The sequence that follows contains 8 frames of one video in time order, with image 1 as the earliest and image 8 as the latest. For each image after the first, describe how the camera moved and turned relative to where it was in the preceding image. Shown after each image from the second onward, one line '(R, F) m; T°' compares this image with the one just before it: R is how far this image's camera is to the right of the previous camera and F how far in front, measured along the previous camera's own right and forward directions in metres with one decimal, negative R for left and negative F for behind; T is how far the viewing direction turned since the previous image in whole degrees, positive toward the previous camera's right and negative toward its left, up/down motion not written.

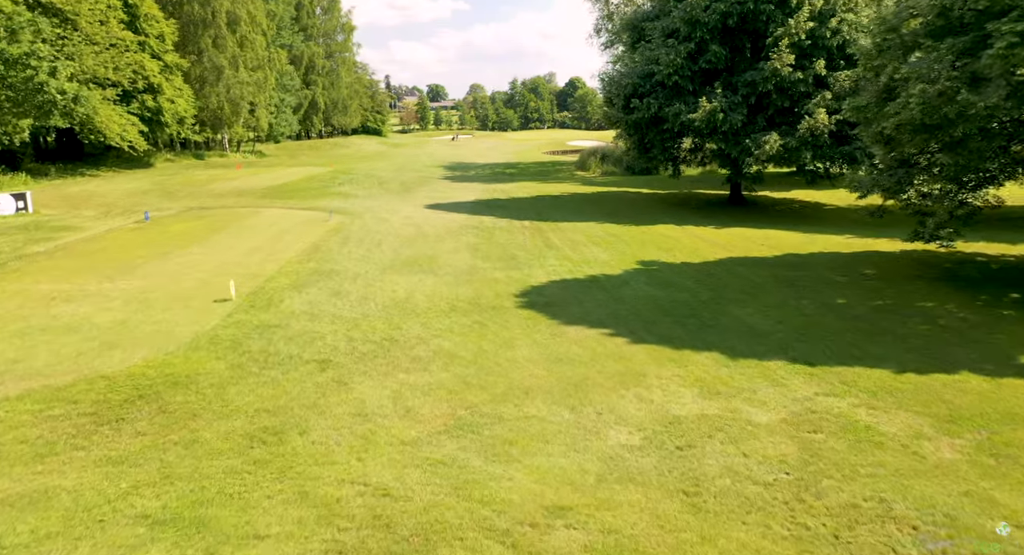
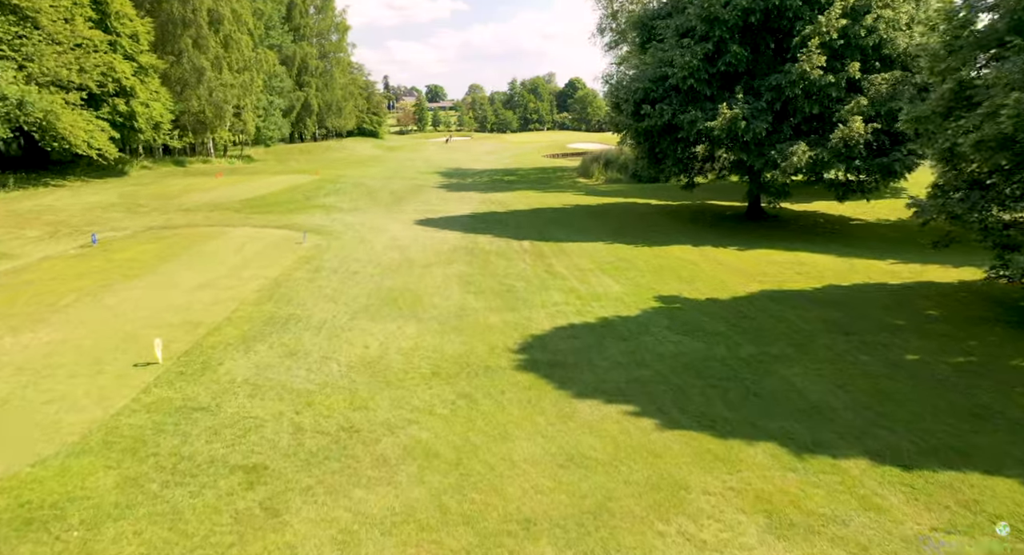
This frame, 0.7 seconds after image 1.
(0.0, +2.0) m; 0°
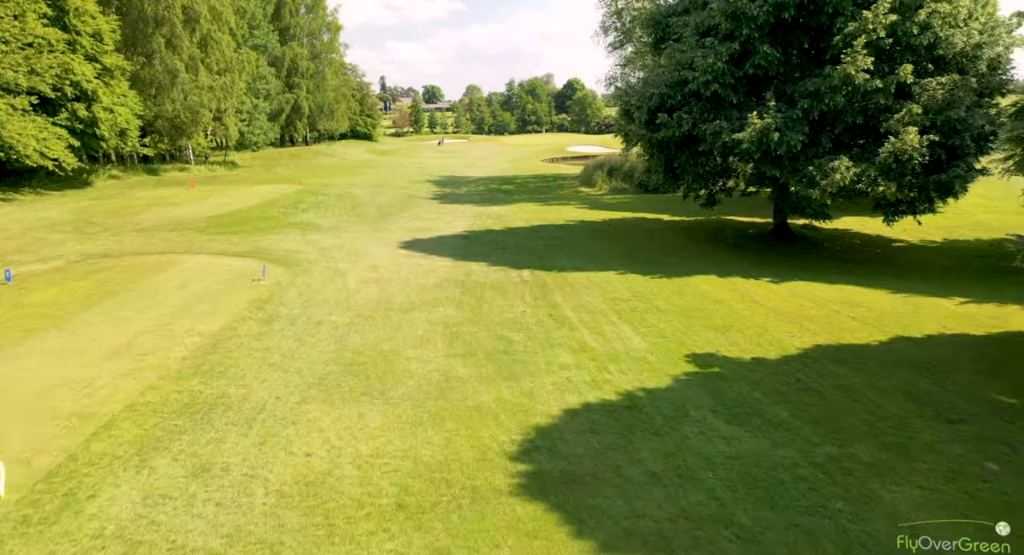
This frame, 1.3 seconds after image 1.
(0.0, +2.3) m; 0°
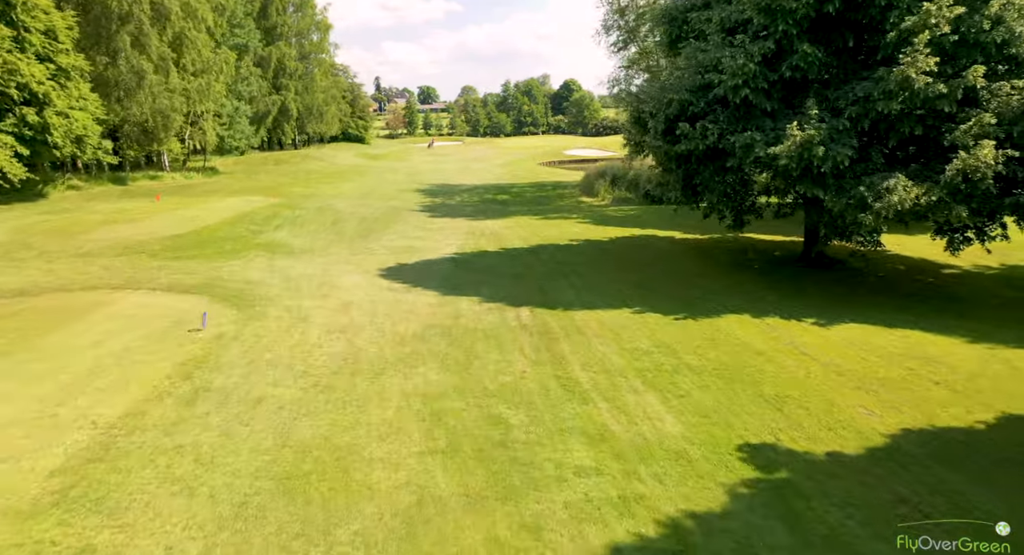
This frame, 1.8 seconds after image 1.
(0.0, +2.3) m; 0°
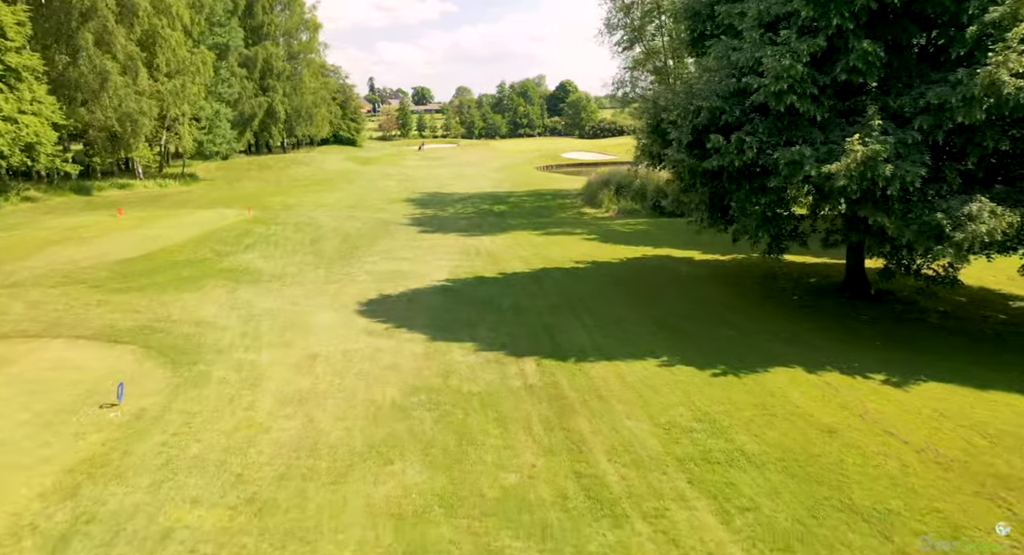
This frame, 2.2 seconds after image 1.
(-0.1, +2.3) m; 0°
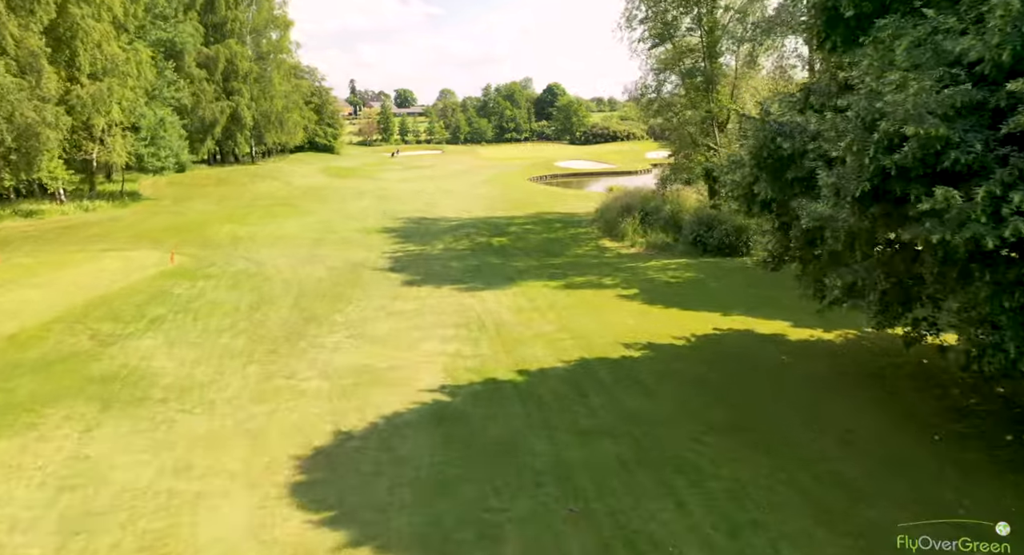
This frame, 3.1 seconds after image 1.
(-0.7, +5.8) m; +1°
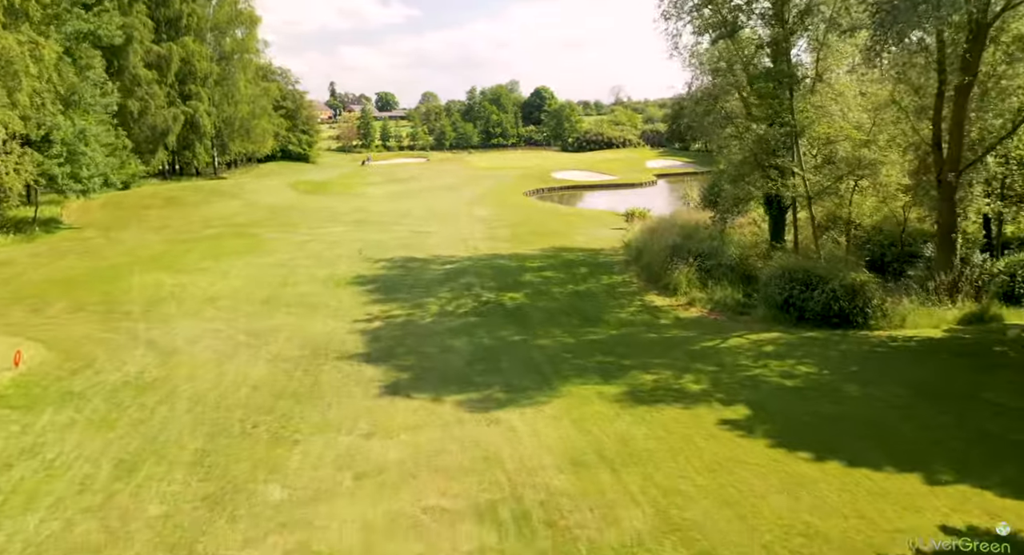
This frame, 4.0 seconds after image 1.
(-1.0, +6.5) m; +1°
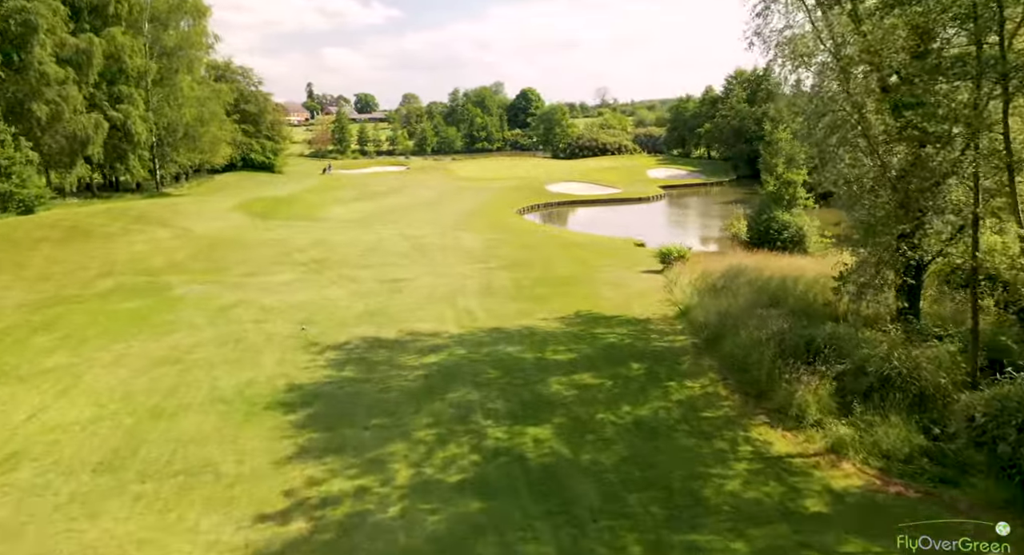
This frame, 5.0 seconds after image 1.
(-0.7, +7.9) m; +1°
